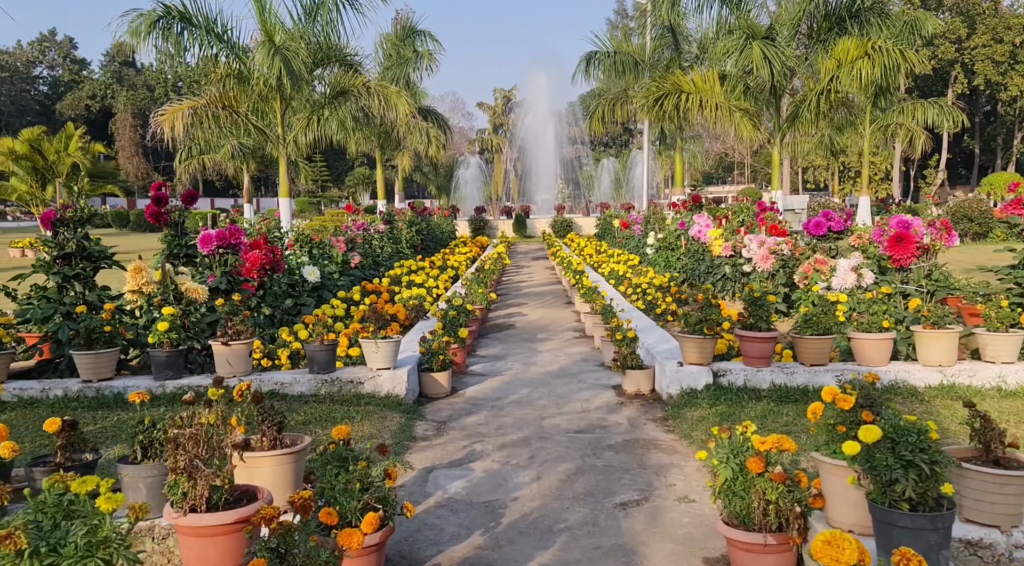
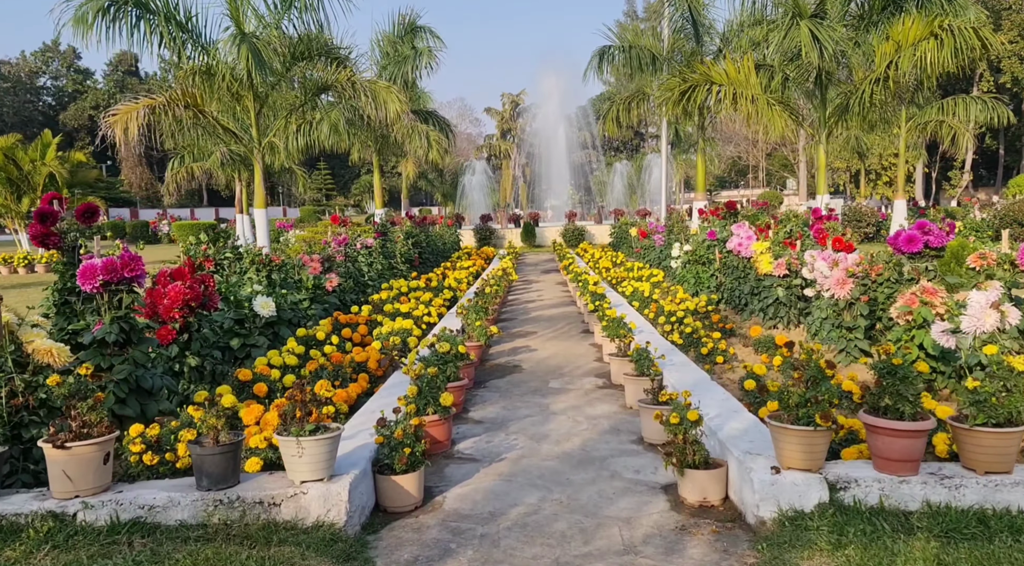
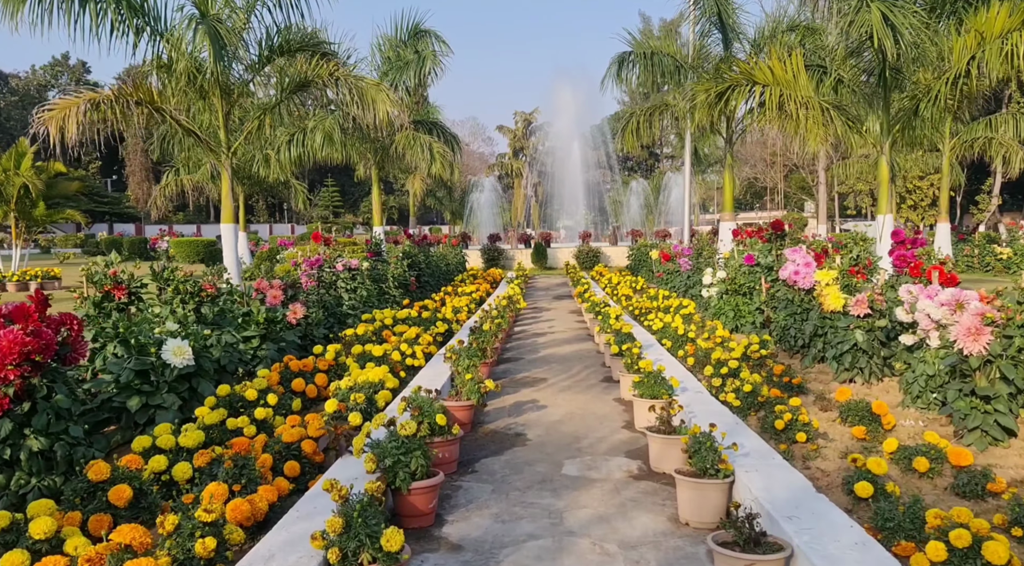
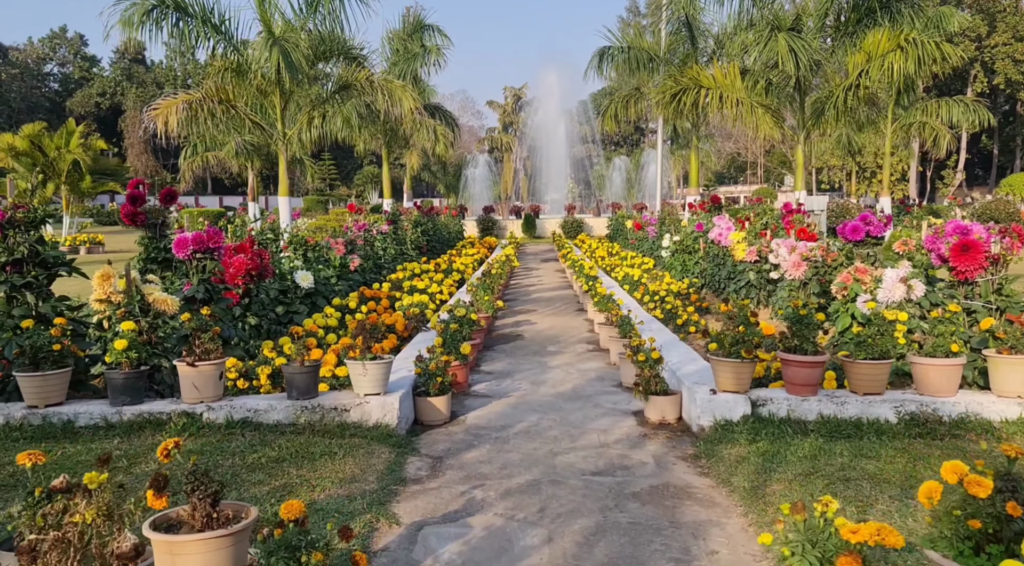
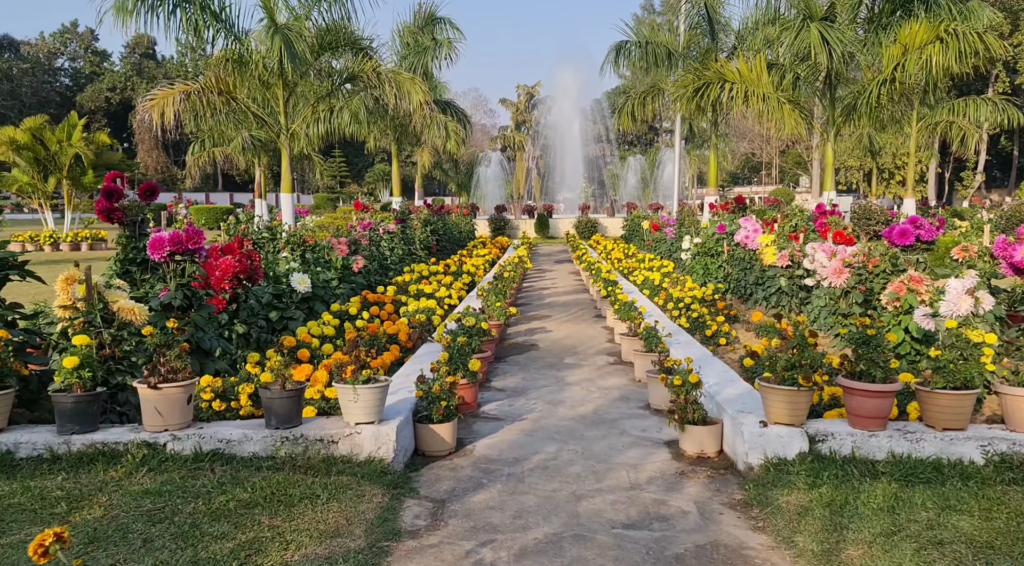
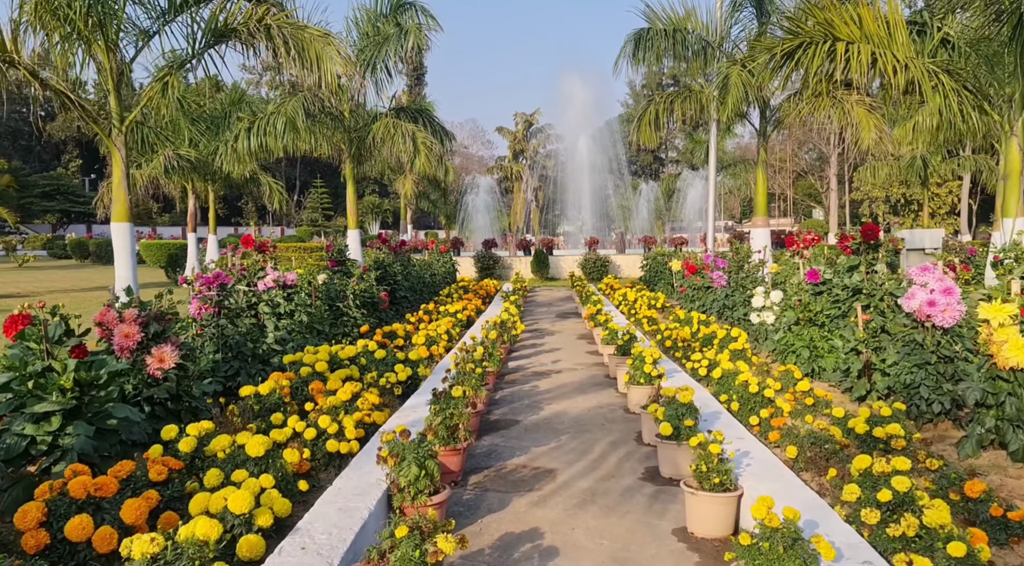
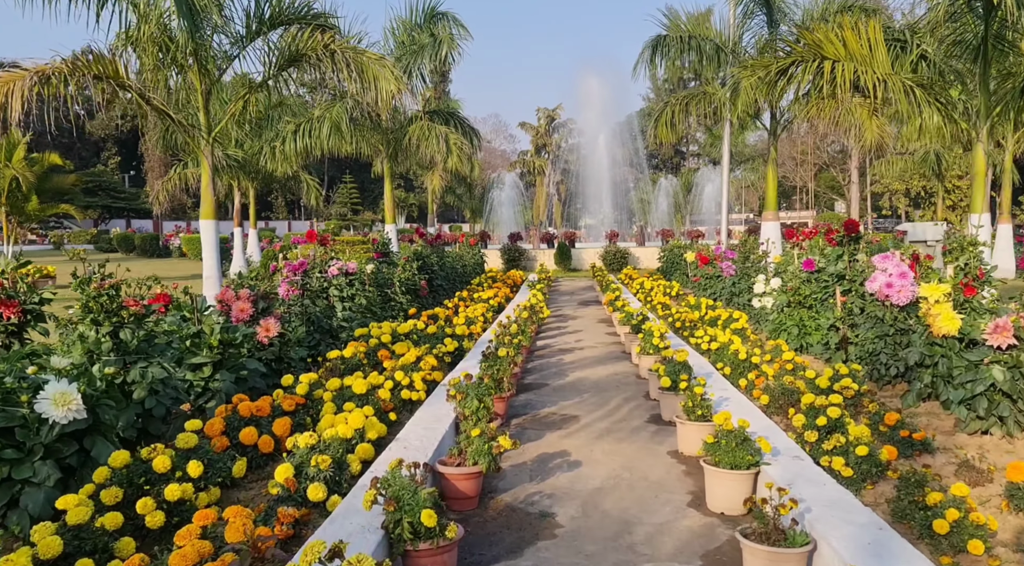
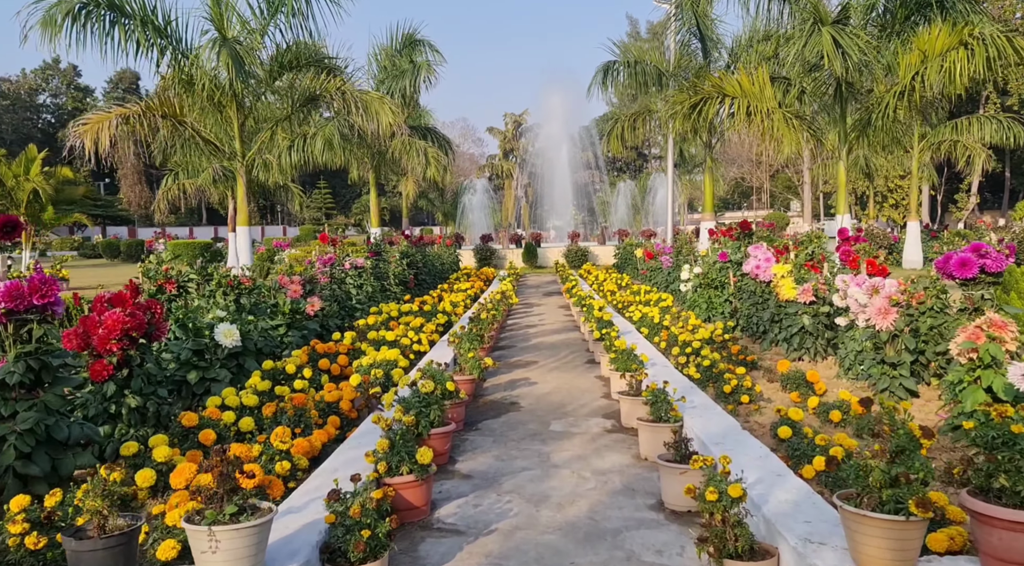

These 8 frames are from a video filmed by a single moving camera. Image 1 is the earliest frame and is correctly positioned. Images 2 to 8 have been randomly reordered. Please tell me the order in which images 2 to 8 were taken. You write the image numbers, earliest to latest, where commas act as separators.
4, 5, 2, 8, 3, 7, 6
